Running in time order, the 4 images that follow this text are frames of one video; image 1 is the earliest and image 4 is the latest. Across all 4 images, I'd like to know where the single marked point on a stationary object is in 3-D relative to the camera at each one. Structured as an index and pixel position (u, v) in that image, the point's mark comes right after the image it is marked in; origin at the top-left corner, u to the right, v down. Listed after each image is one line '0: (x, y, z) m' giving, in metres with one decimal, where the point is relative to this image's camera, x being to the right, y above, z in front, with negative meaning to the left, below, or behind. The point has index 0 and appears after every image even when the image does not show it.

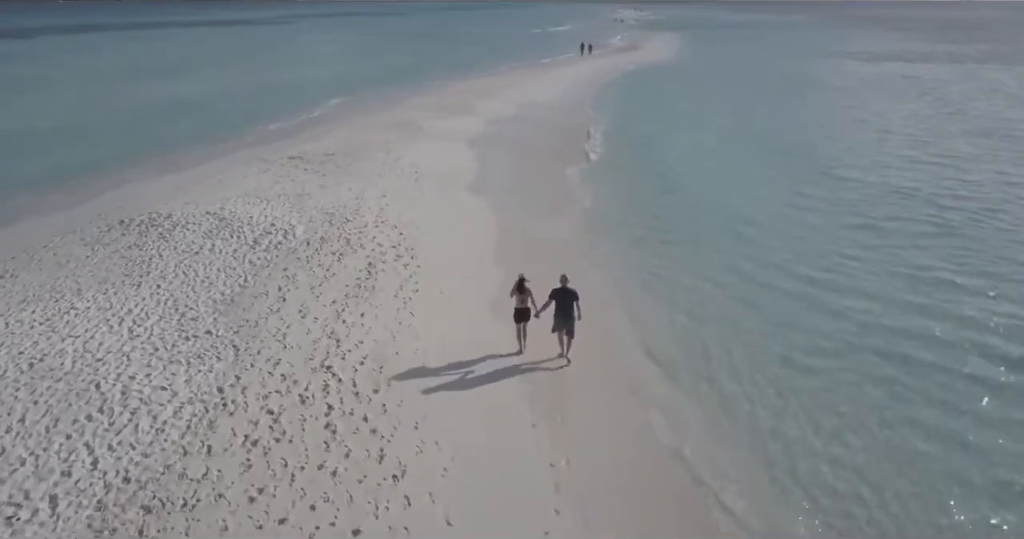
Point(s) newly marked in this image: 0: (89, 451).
0: (-5.5, -2.4, +8.6) m
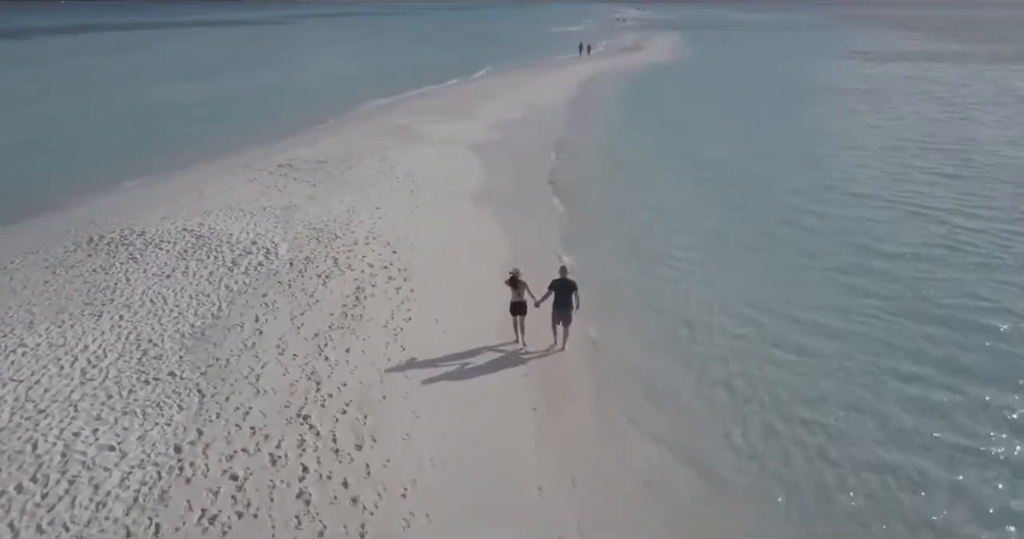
0: (-5.5, -2.9, +7.3) m
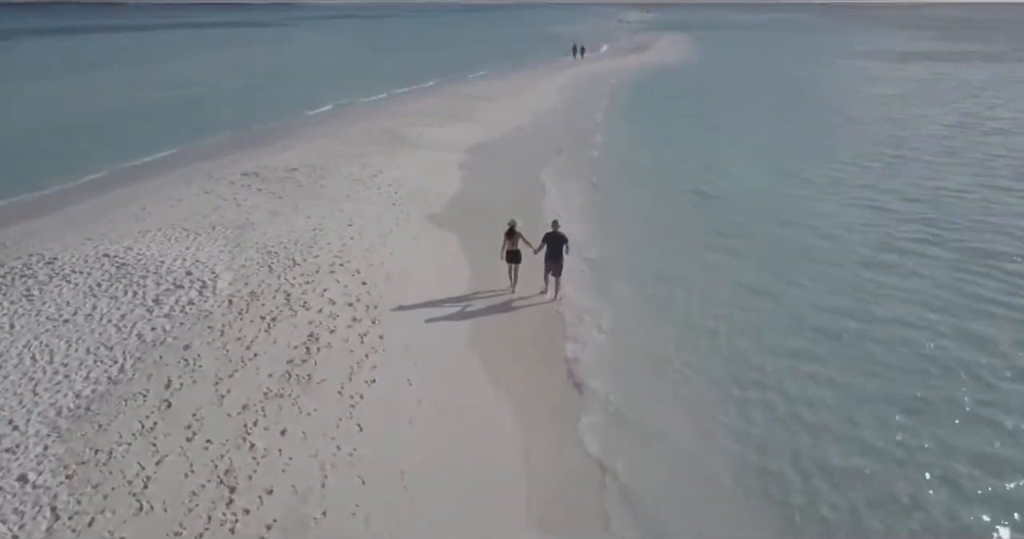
0: (-5.5, -3.5, +4.2) m
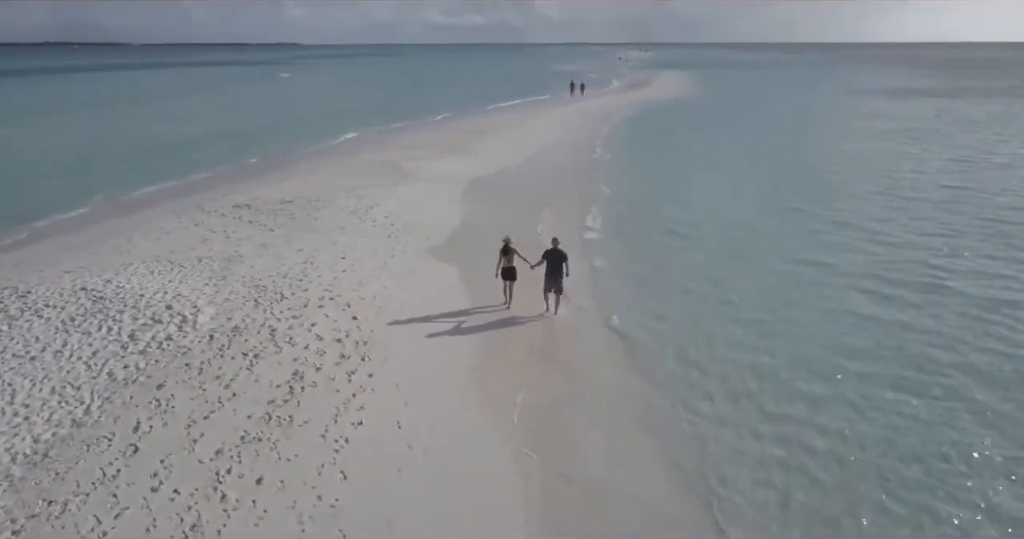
0: (-5.5, -3.7, +3.4) m
